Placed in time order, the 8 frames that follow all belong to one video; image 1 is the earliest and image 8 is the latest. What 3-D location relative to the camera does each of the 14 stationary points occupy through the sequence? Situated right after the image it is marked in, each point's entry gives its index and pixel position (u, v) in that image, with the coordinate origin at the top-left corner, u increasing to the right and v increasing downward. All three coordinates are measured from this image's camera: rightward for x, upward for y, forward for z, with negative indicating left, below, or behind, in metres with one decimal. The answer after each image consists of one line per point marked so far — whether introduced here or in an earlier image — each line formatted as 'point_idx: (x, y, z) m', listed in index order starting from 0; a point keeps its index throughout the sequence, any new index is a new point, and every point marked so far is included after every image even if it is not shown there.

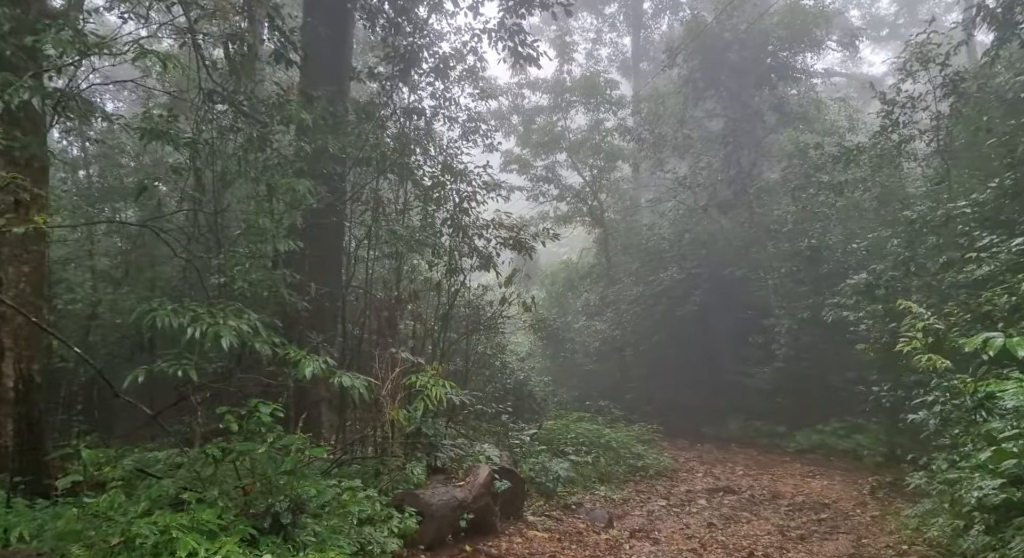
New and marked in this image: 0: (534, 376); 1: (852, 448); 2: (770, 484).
0: (+0.5, -2.2, +16.3) m
1: (+5.4, -2.7, +11.5) m
2: (+3.7, -2.9, +10.4) m
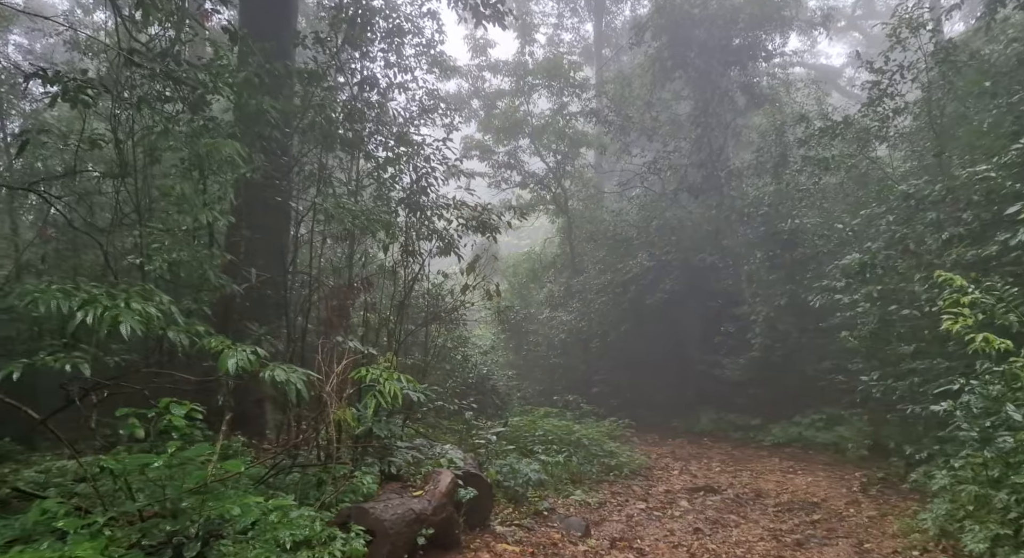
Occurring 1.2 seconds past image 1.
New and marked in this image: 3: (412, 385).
0: (-0.3, -1.9, +15.5) m
1: (+4.8, -2.5, +10.9) m
2: (+3.2, -2.7, +9.8) m
3: (-0.8, -0.9, +5.9) m
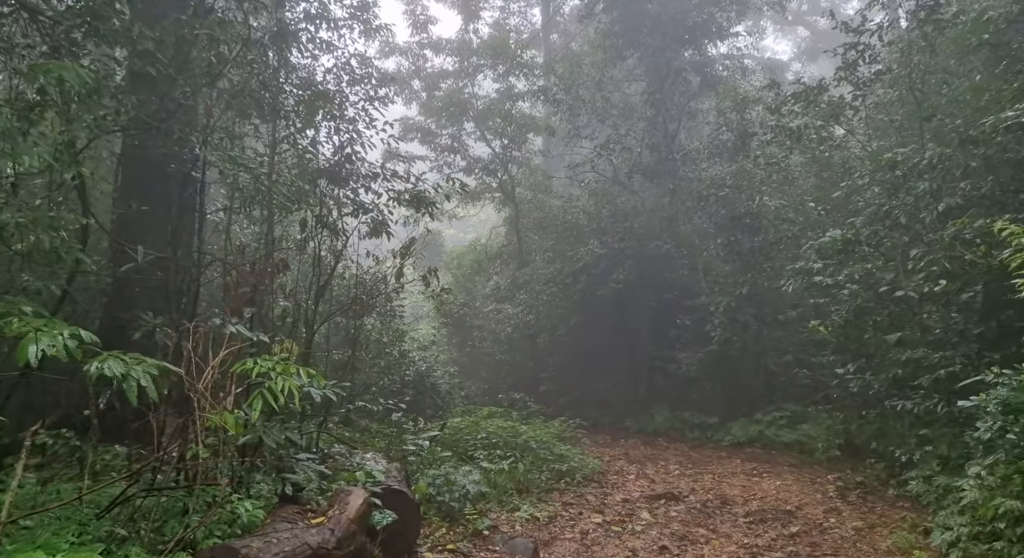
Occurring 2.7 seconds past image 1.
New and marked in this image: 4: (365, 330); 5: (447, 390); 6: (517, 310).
0: (-1.4, -1.7, +14.3) m
1: (+4.0, -2.3, +10.1) m
2: (+2.4, -2.5, +8.9) m
3: (-1.3, -0.7, +4.7) m
4: (-2.4, -0.8, +11.6) m
5: (-1.2, -2.1, +13.4) m
6: (+0.1, -0.7, +15.6) m
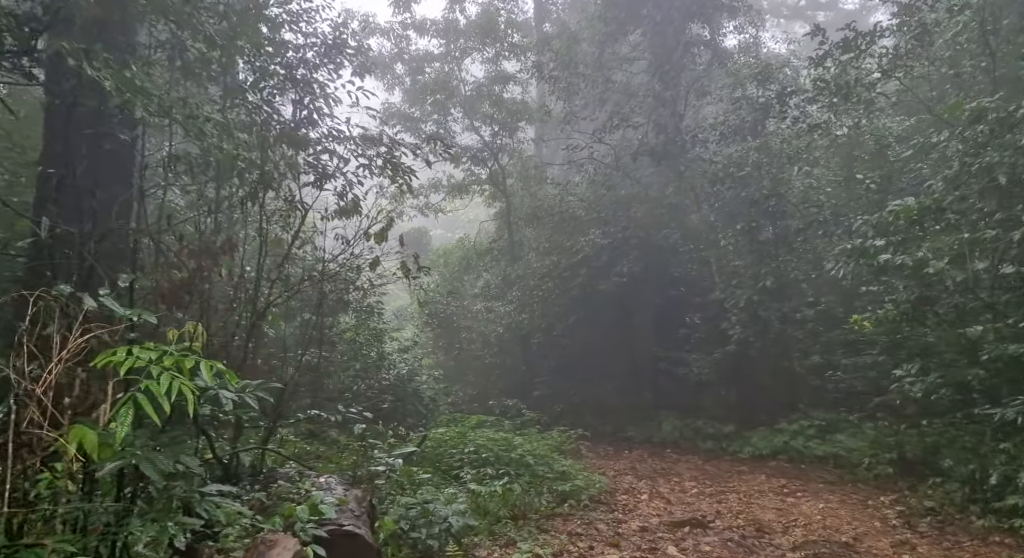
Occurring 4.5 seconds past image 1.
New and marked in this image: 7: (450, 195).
0: (-1.6, -1.6, +12.9) m
1: (+3.9, -2.1, +8.8) m
2: (+2.4, -2.4, +7.5) m
3: (-1.3, -0.5, +3.3) m
4: (-2.6, -0.7, +10.2) m
5: (-1.3, -2.0, +12.0) m
6: (-0.1, -0.6, +14.2) m
7: (-1.5, +2.1, +18.0) m
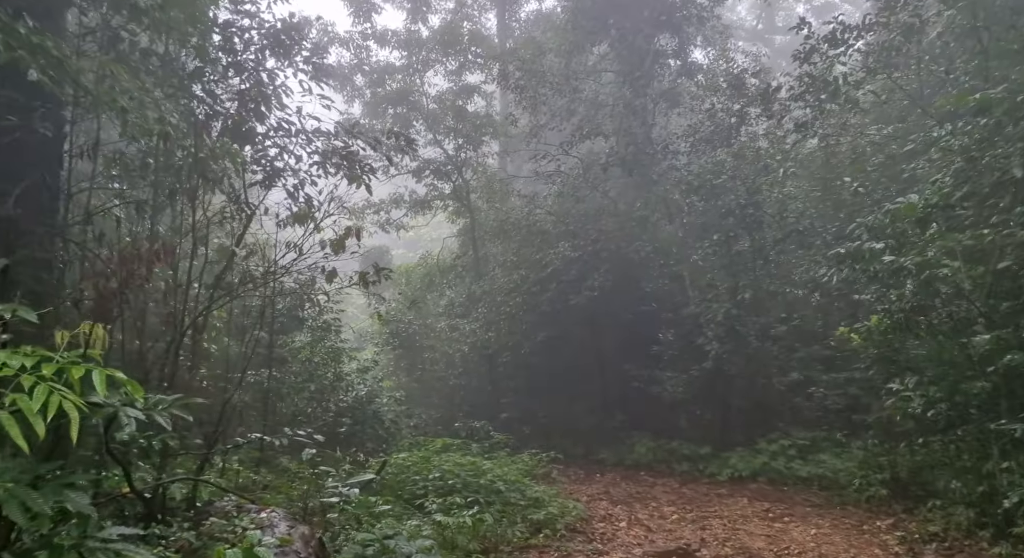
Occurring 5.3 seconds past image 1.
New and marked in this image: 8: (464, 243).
0: (-2.2, -1.9, +12.2) m
1: (+3.5, -2.3, +8.4) m
2: (+2.1, -2.5, +7.0) m
3: (-1.4, -0.4, +2.7) m
4: (-3.0, -0.9, +9.4) m
5: (-1.9, -2.2, +11.3) m
6: (-0.7, -0.9, +13.6) m
7: (-2.4, +1.6, +17.4) m
8: (-1.1, +0.8, +16.2) m
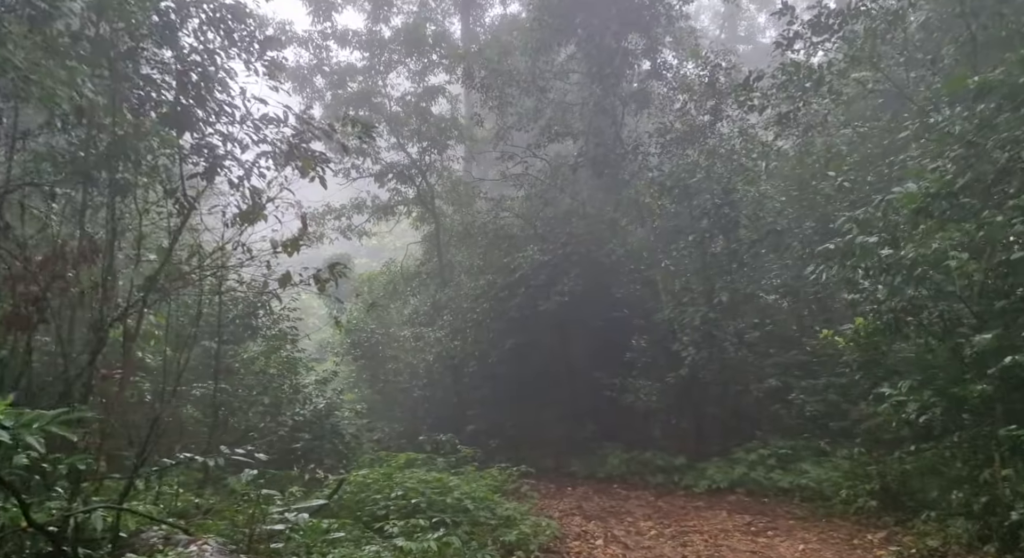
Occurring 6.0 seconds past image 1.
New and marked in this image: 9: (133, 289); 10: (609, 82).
0: (-2.7, -2.0, +11.5) m
1: (+3.2, -2.3, +8.0) m
2: (+1.8, -2.5, +6.6) m
3: (-1.4, -0.4, +2.1) m
4: (-3.4, -0.9, +8.8) m
5: (-2.3, -2.3, +10.7) m
6: (-1.3, -1.0, +13.0) m
7: (-3.2, +1.4, +16.8) m
8: (-1.8, +0.7, +15.7) m
9: (-2.9, -0.1, +5.6) m
10: (+1.6, +3.4, +12.4) m
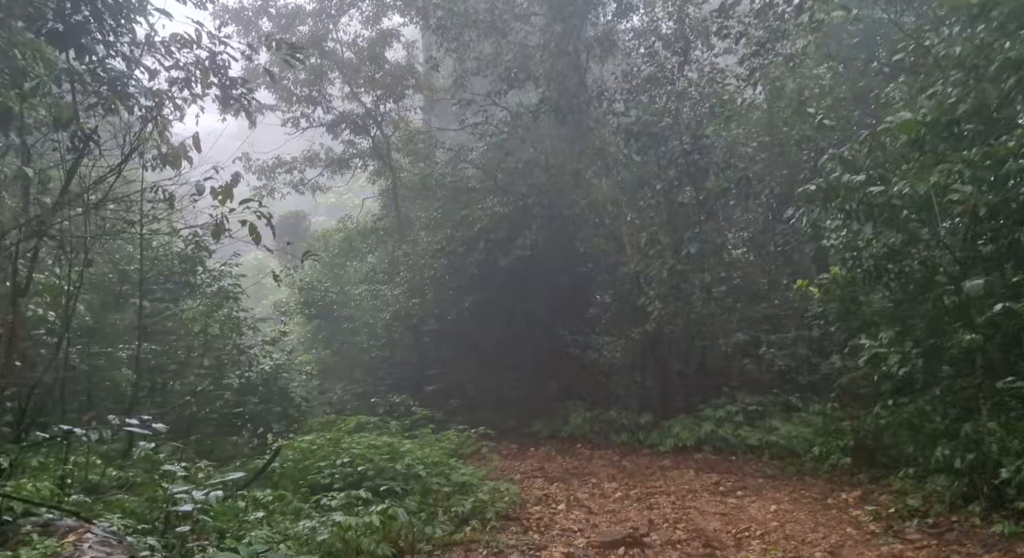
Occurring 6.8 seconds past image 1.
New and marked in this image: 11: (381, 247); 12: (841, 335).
0: (-3.3, -1.3, +10.9) m
1: (+2.7, -1.7, +7.7) m
2: (+1.4, -2.0, +6.2) m
3: (-1.6, -0.2, +1.5) m
4: (-3.9, -0.4, +8.1) m
5: (-2.9, -1.6, +10.1) m
6: (-2.0, -0.2, +12.4) m
7: (-4.1, +2.4, +16.0) m
8: (-2.6, +1.6, +14.9) m
9: (-3.2, +0.3, +4.9) m
10: (+1.0, +4.1, +11.7) m
11: (-2.6, +0.6, +14.3) m
12: (+3.3, -0.6, +7.4) m
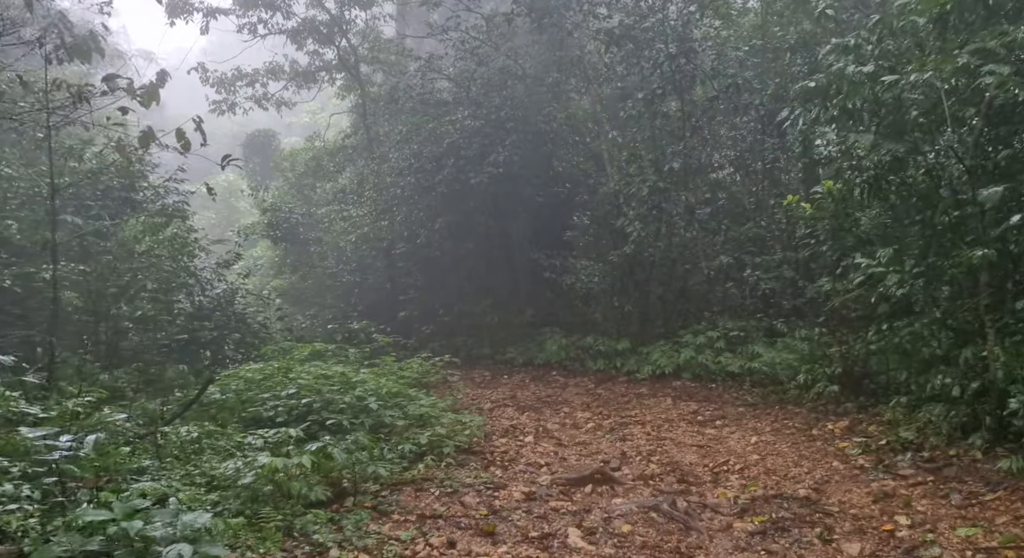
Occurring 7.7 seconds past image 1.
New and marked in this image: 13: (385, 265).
0: (-3.7, -0.2, +10.3) m
1: (+2.4, -0.9, +7.3) m
2: (+1.1, -1.3, +5.8) m
3: (-1.8, 0.0, +0.9) m
4: (-4.2, +0.4, +7.4) m
5: (-3.3, -0.6, +9.6) m
6: (-2.4, +1.1, +11.7) m
7: (-4.5, +4.0, +14.9) m
8: (-3.1, +3.1, +14.0) m
9: (-3.5, +0.8, +4.1) m
10: (+0.5, +5.3, +10.6) m
11: (-3.0, +2.1, +13.5) m
12: (+3.0, +0.2, +6.8) m
13: (-2.1, +0.2, +11.7) m
